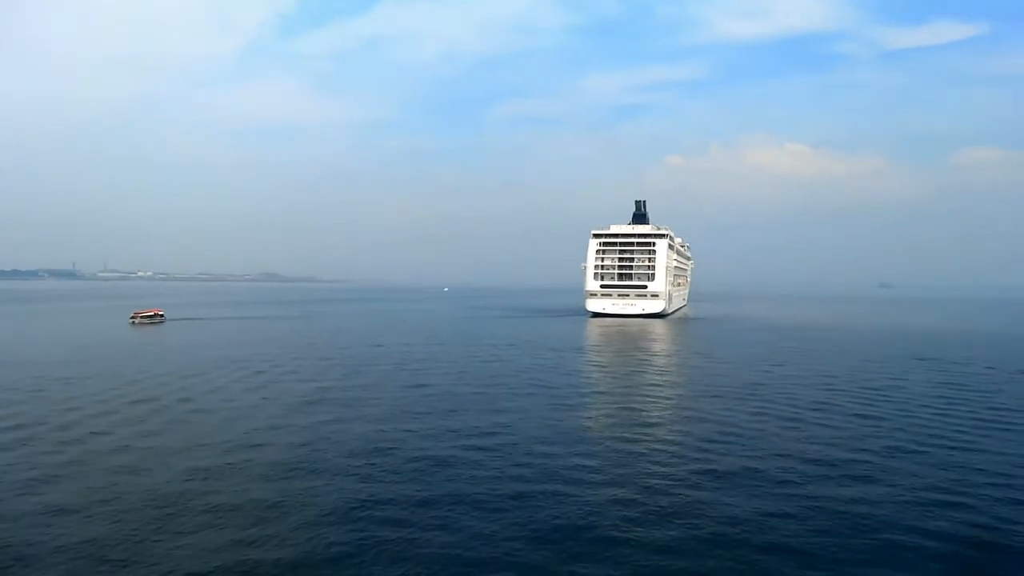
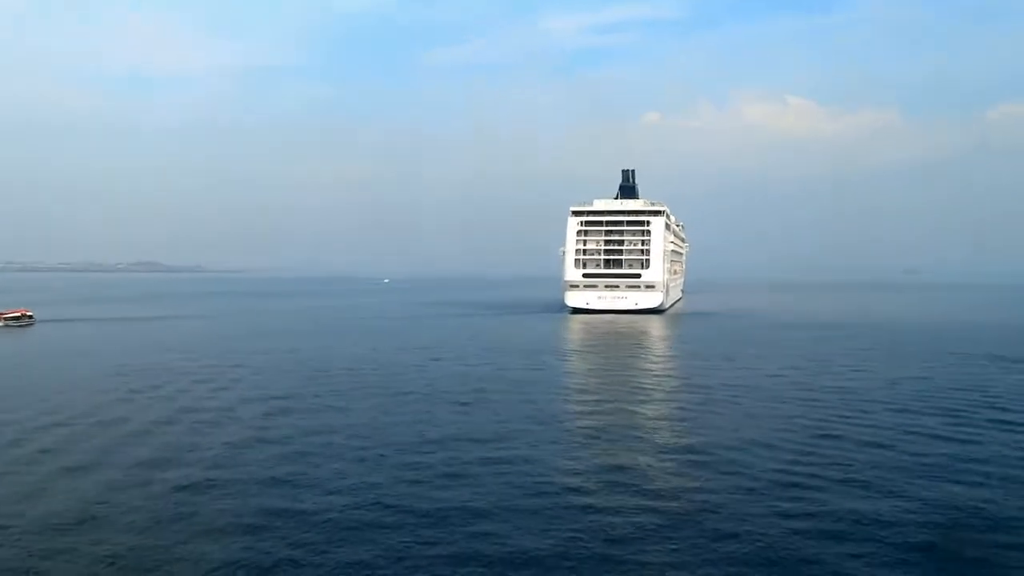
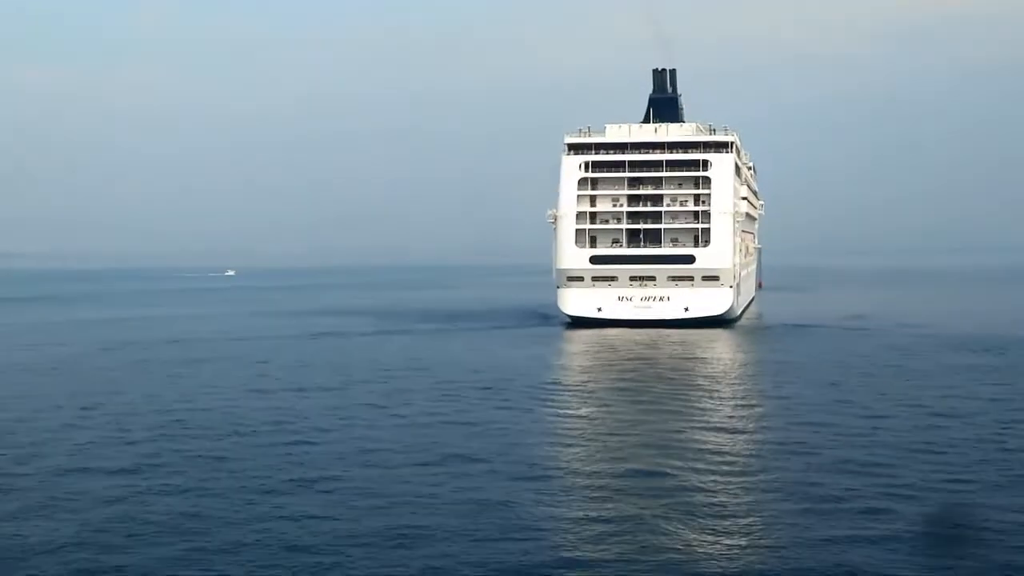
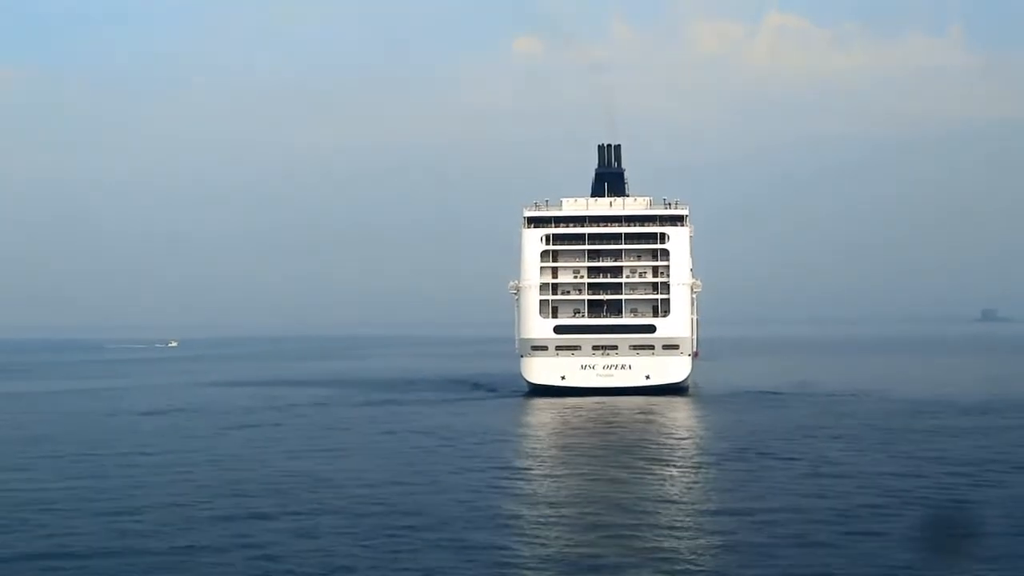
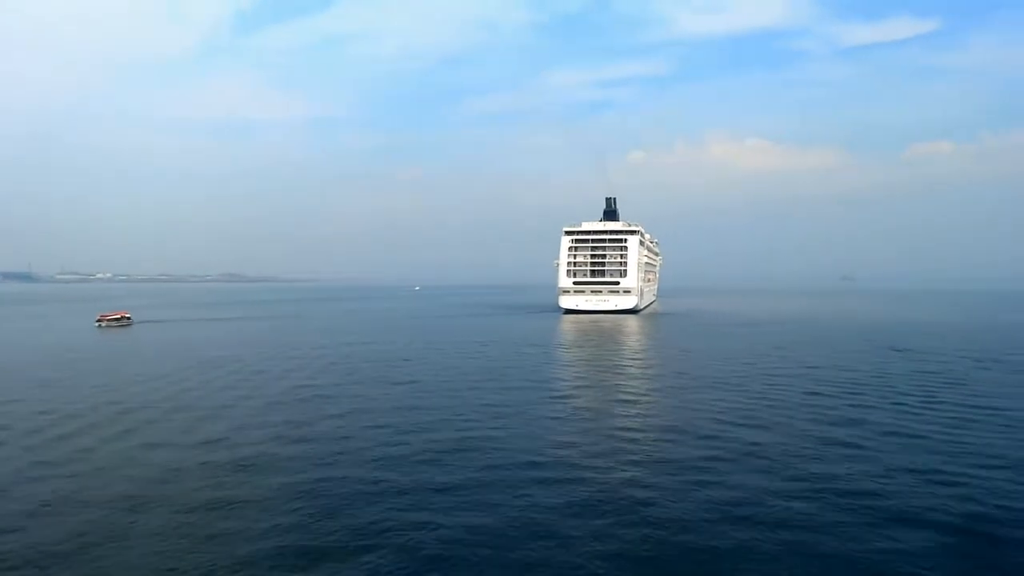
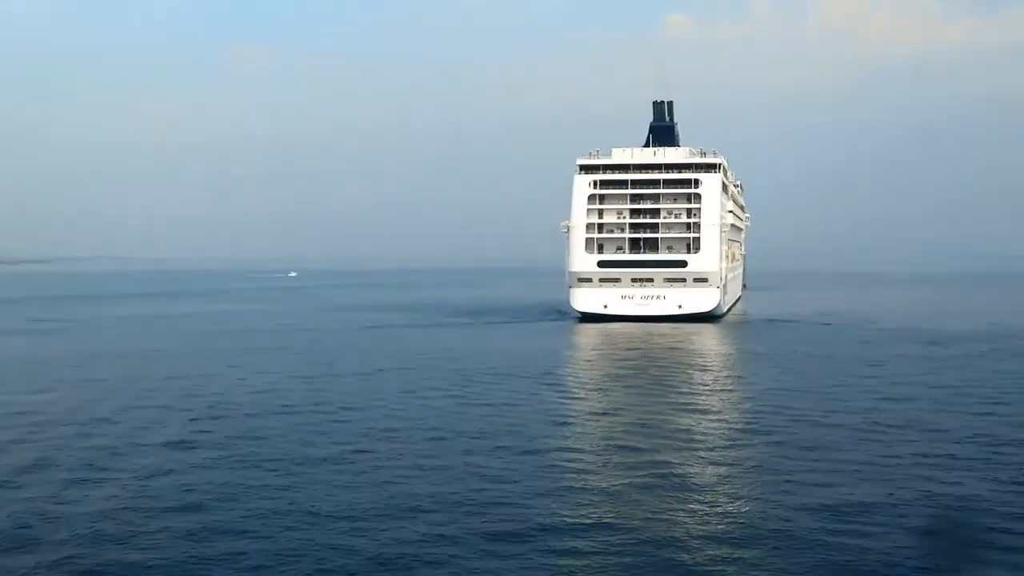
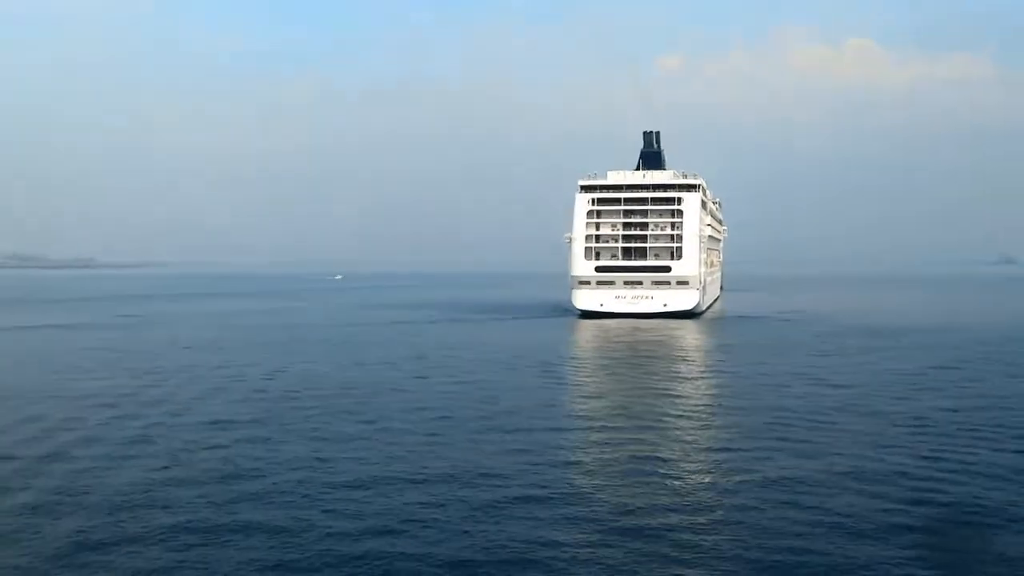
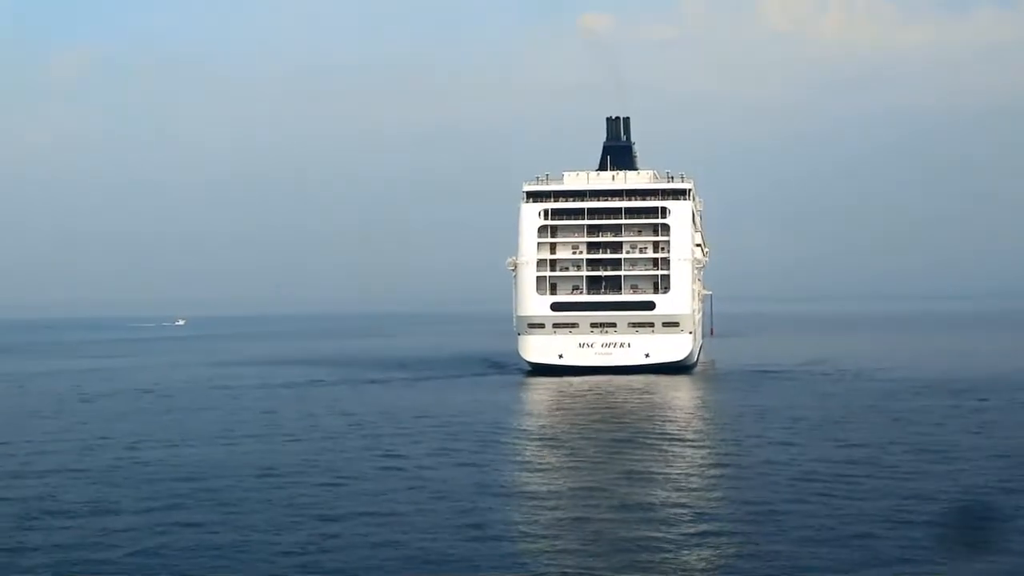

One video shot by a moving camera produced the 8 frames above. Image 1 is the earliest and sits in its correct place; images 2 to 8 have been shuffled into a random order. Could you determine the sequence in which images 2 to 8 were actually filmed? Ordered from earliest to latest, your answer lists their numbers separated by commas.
5, 2, 7, 6, 3, 8, 4
